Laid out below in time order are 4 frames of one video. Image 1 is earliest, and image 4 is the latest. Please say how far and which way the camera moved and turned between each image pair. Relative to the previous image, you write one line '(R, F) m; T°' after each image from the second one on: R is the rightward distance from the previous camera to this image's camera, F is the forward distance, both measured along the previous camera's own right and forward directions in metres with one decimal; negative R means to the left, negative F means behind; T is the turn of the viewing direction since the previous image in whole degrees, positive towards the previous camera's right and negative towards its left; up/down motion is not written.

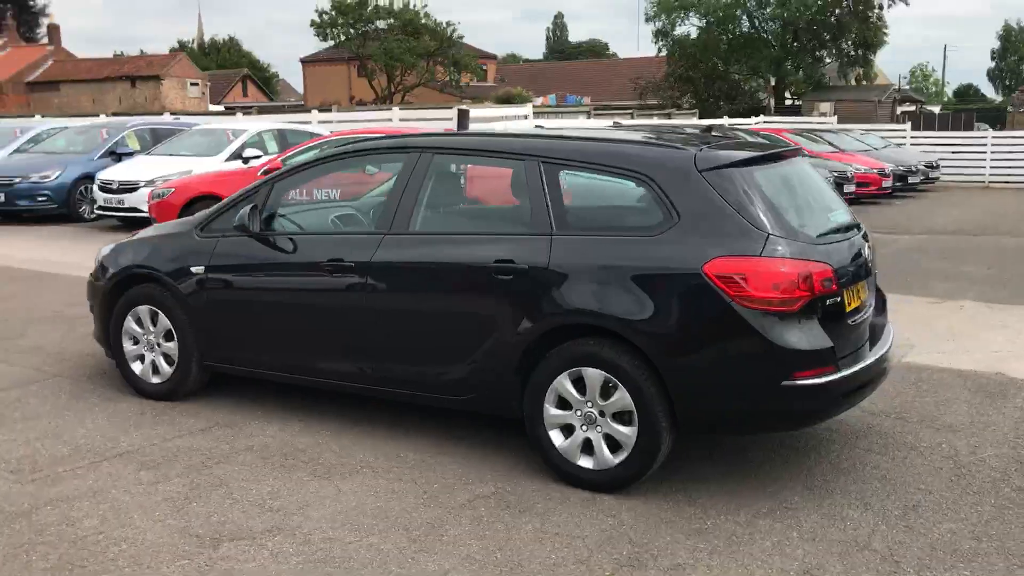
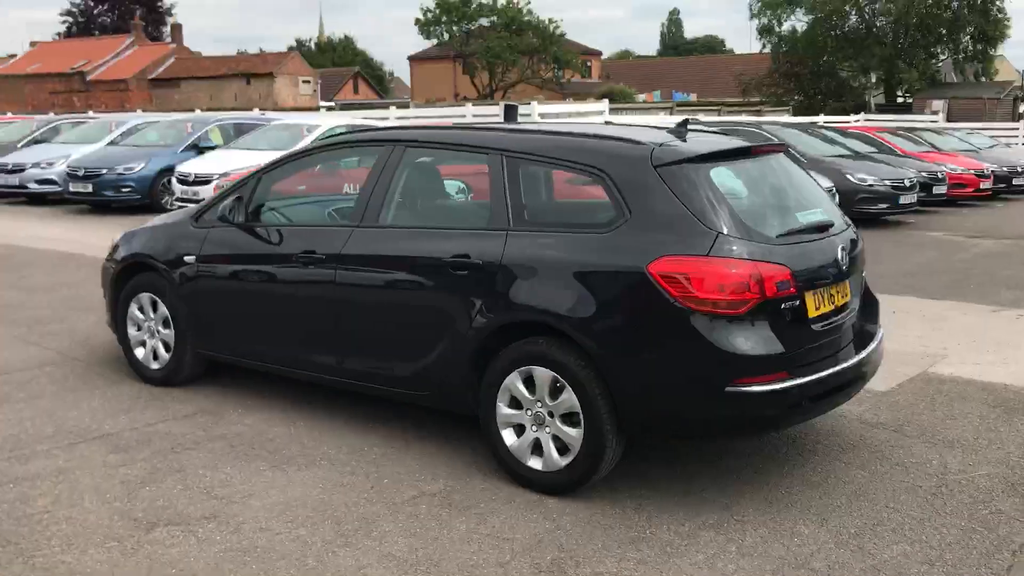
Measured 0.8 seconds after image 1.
(+0.7, +0.1) m; -6°
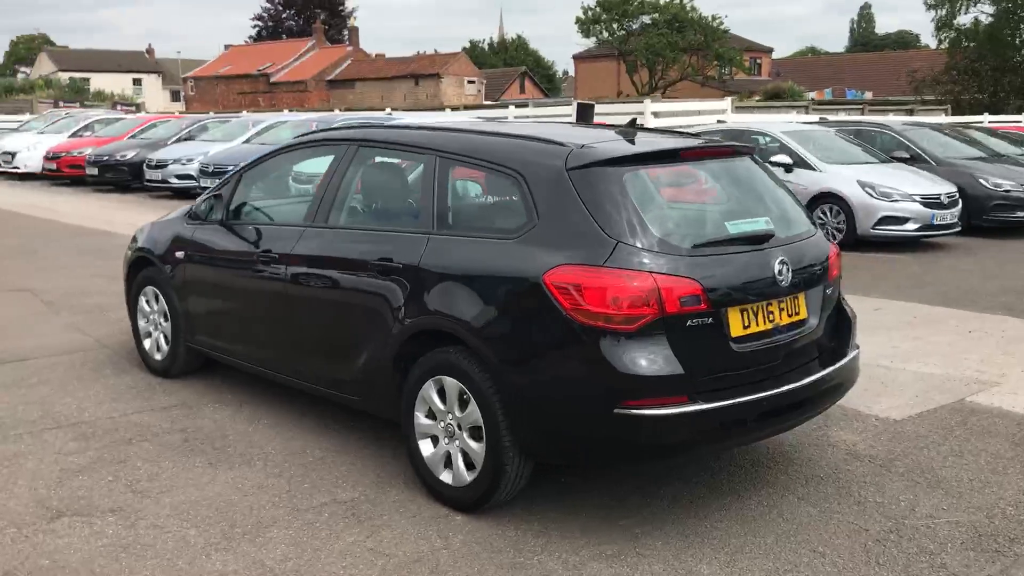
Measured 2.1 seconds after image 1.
(+1.1, +0.3) m; -10°
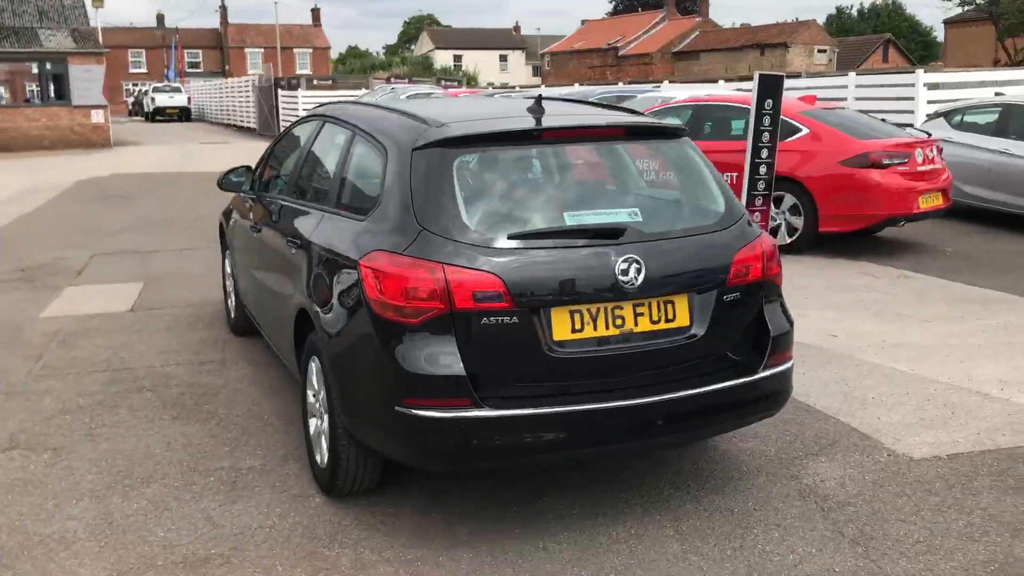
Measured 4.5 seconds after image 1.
(+1.9, +0.6) m; -21°
